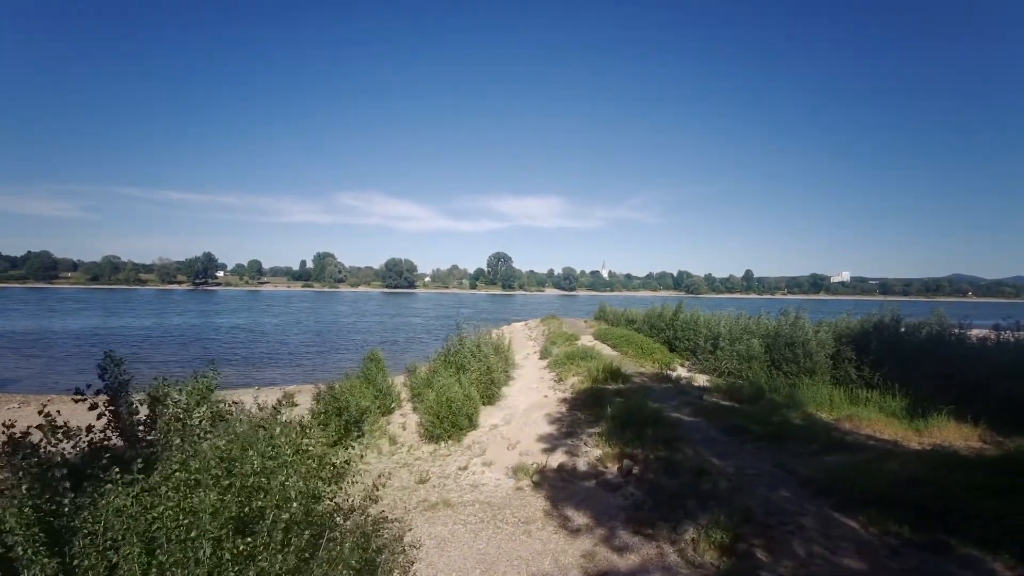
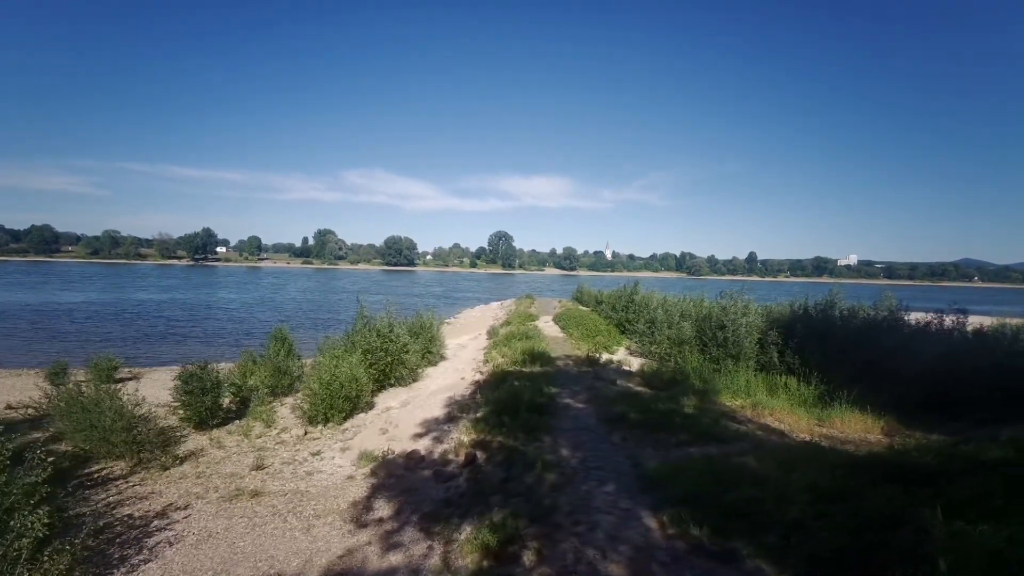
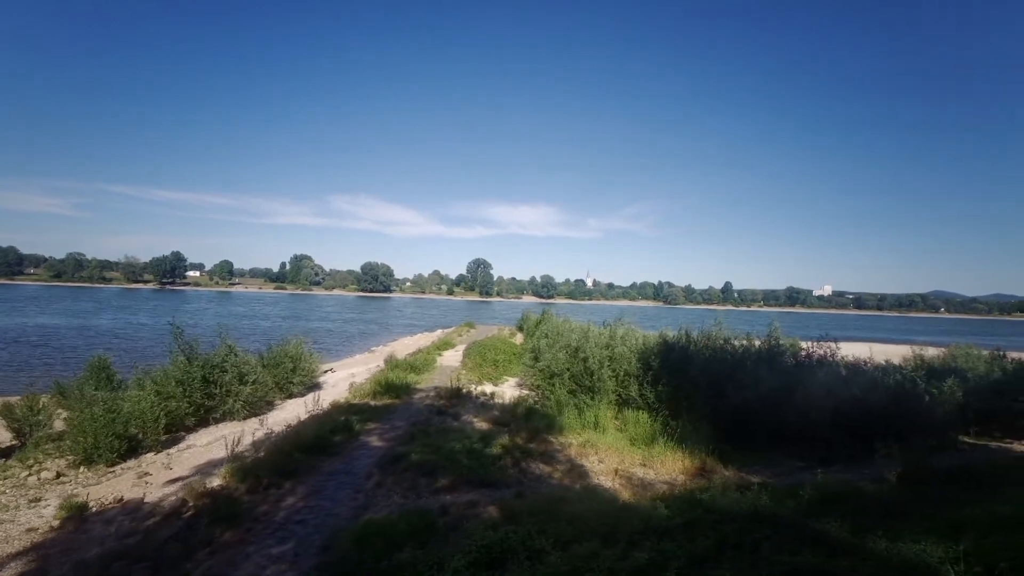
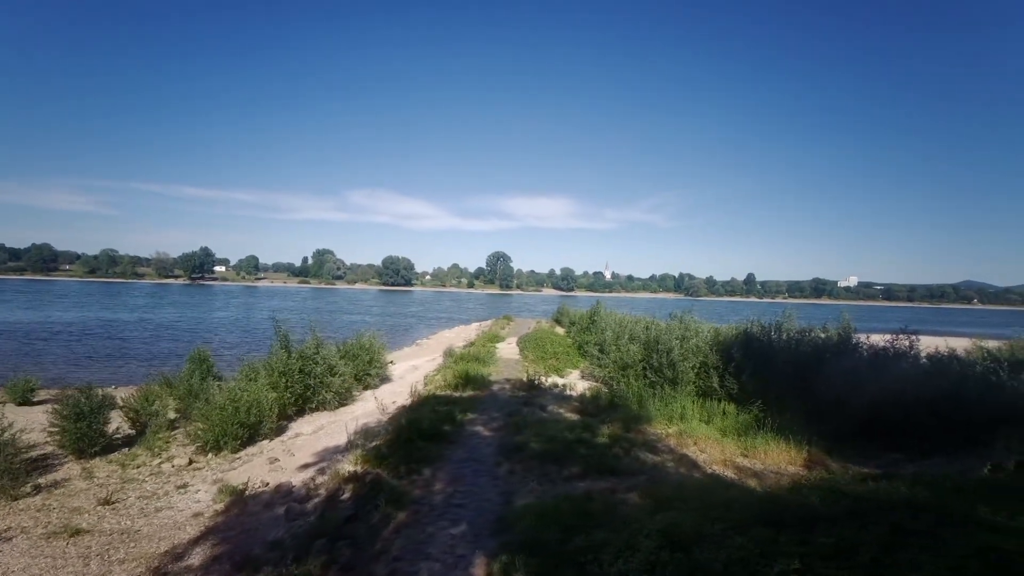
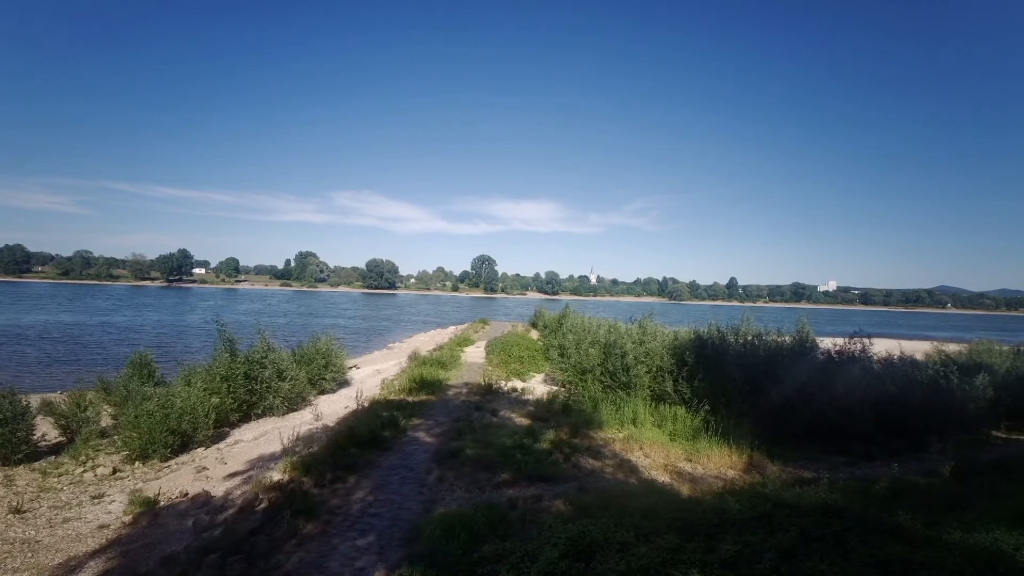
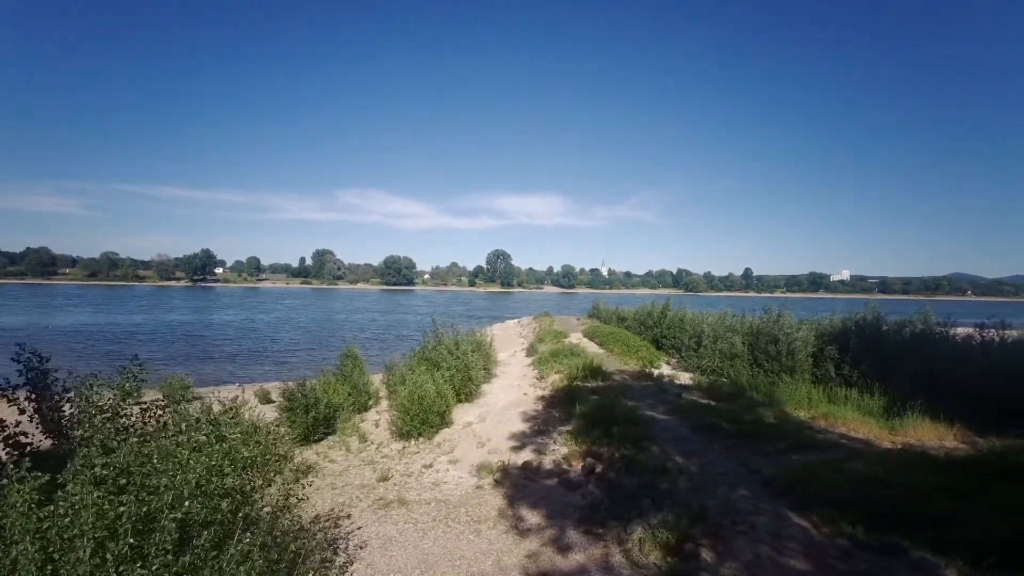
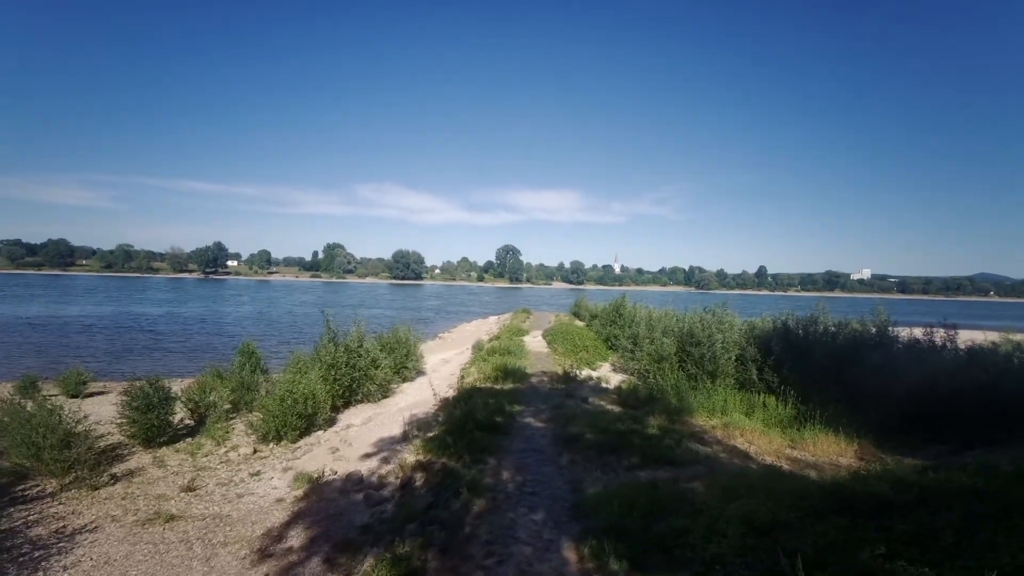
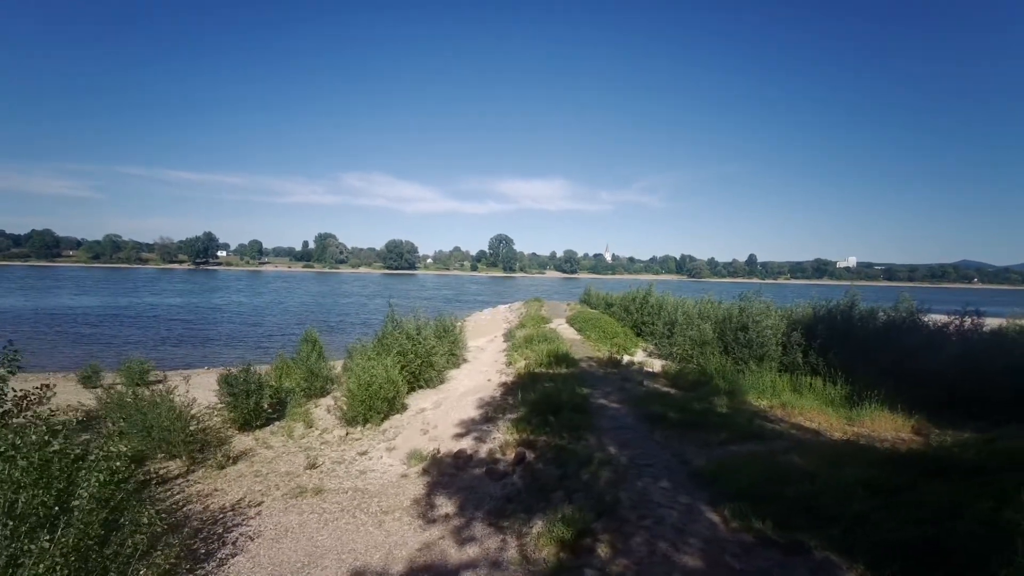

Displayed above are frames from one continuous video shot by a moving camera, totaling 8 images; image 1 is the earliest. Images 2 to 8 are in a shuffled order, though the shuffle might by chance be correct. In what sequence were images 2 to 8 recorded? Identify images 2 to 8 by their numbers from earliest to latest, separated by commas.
6, 8, 2, 7, 4, 5, 3
